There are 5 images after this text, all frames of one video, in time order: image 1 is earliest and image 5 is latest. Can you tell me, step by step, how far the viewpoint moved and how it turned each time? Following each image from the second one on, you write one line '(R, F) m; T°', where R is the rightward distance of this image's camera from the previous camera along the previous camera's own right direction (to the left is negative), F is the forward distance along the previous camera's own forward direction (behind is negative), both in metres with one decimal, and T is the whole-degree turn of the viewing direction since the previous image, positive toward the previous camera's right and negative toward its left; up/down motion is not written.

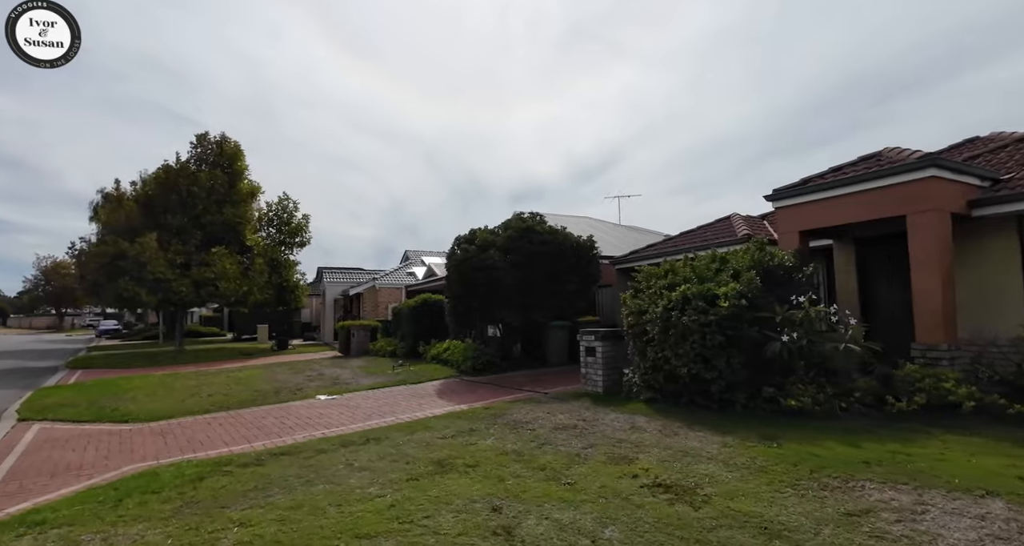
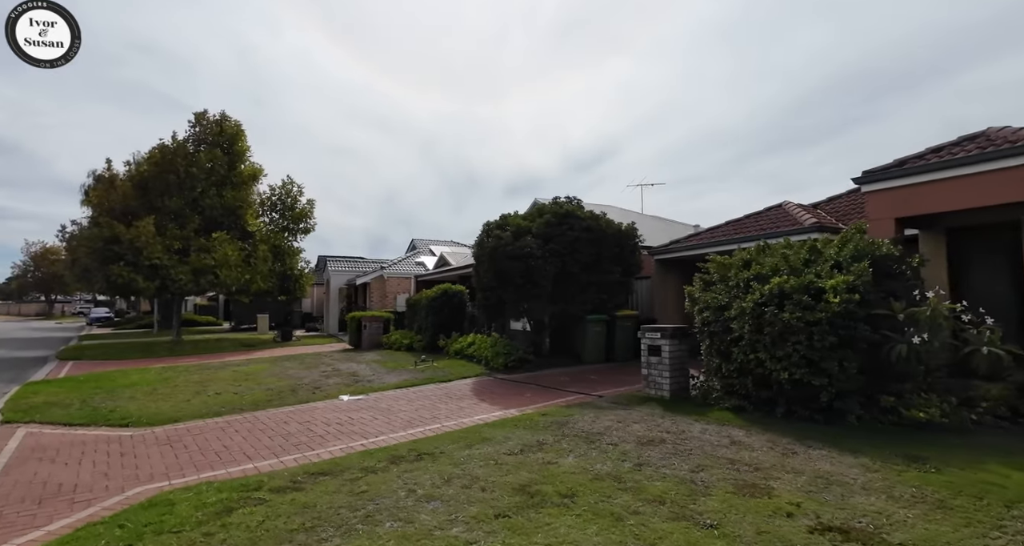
(-1.0, +1.0) m; +1°
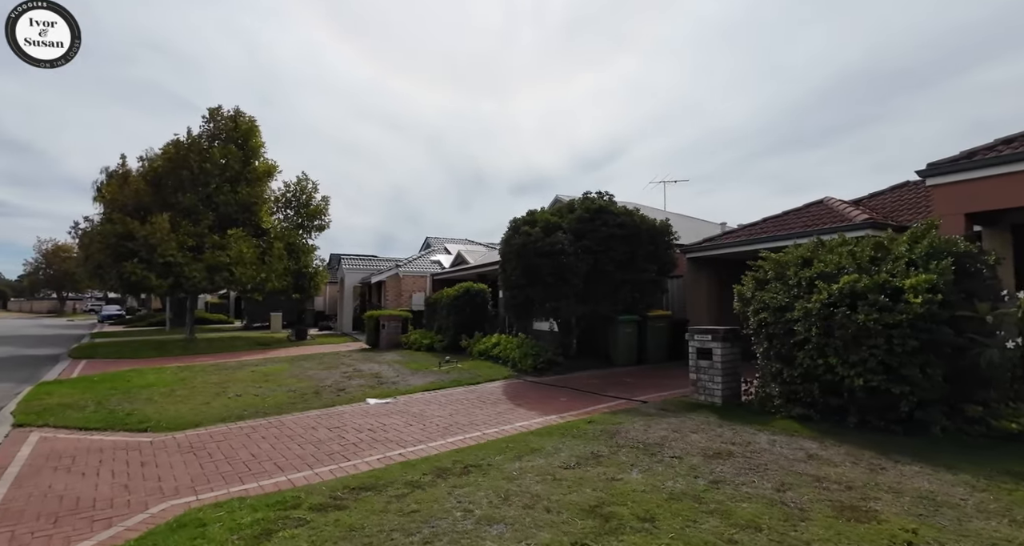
(-0.5, +0.4) m; -1°
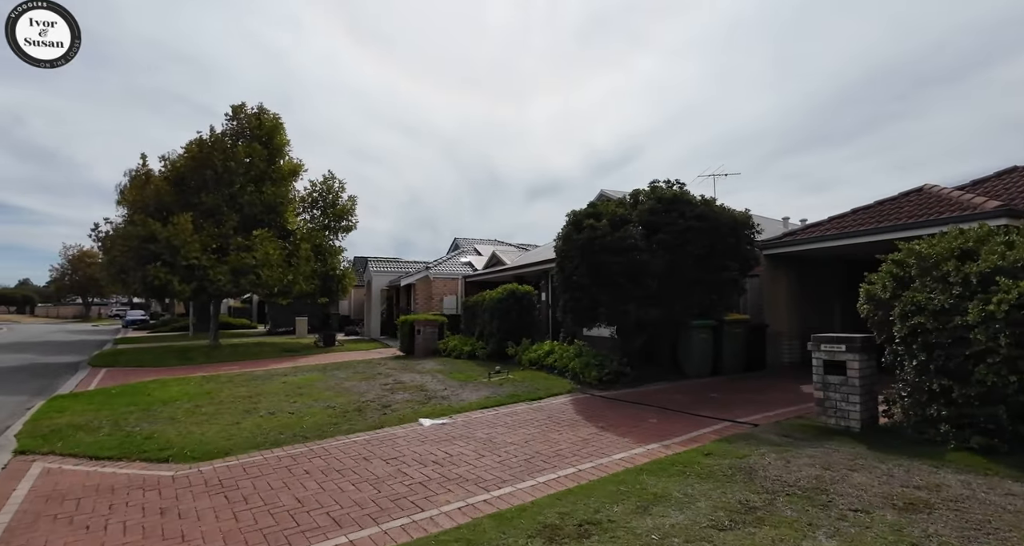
(-0.9, +1.1) m; -2°
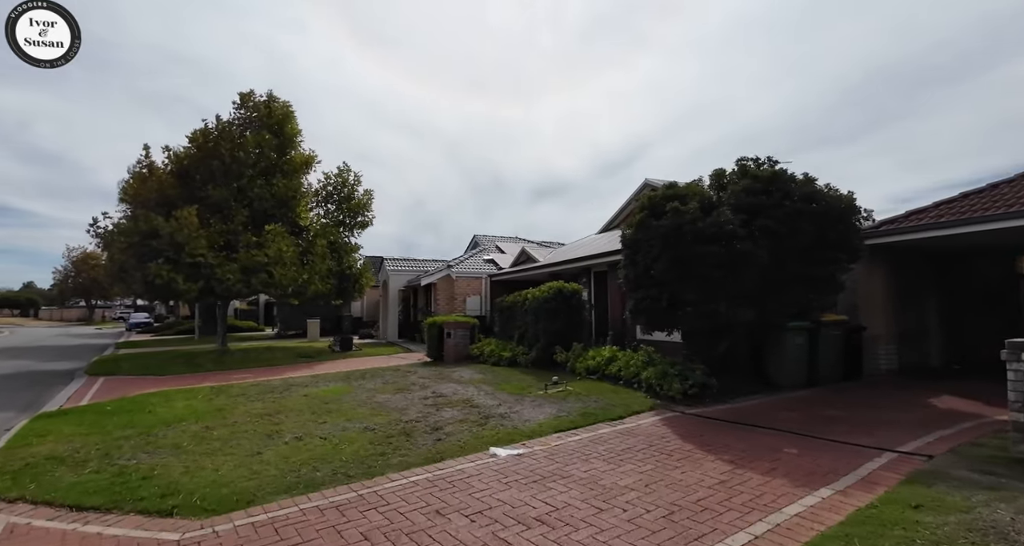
(-1.0, +1.4) m; 0°
